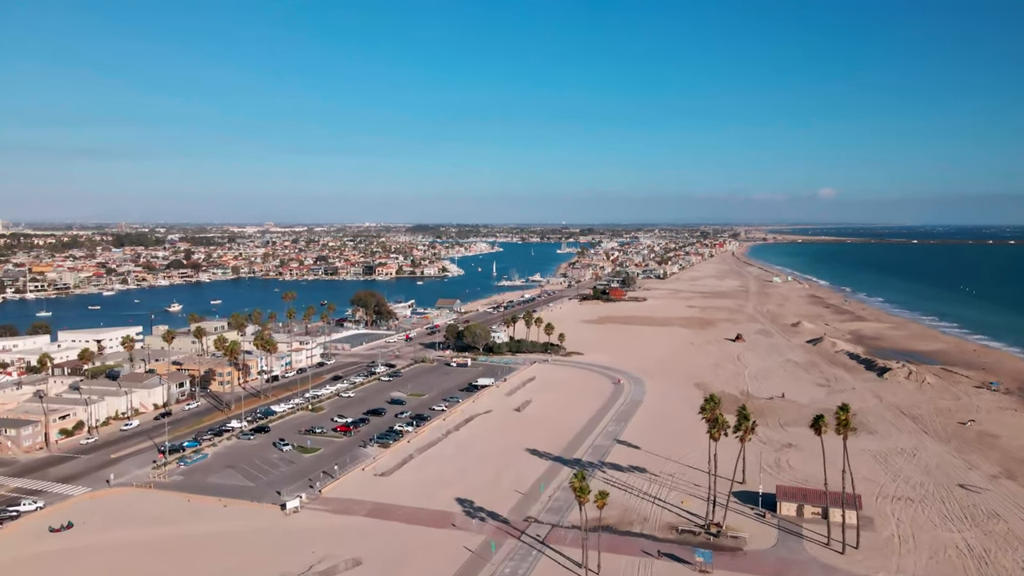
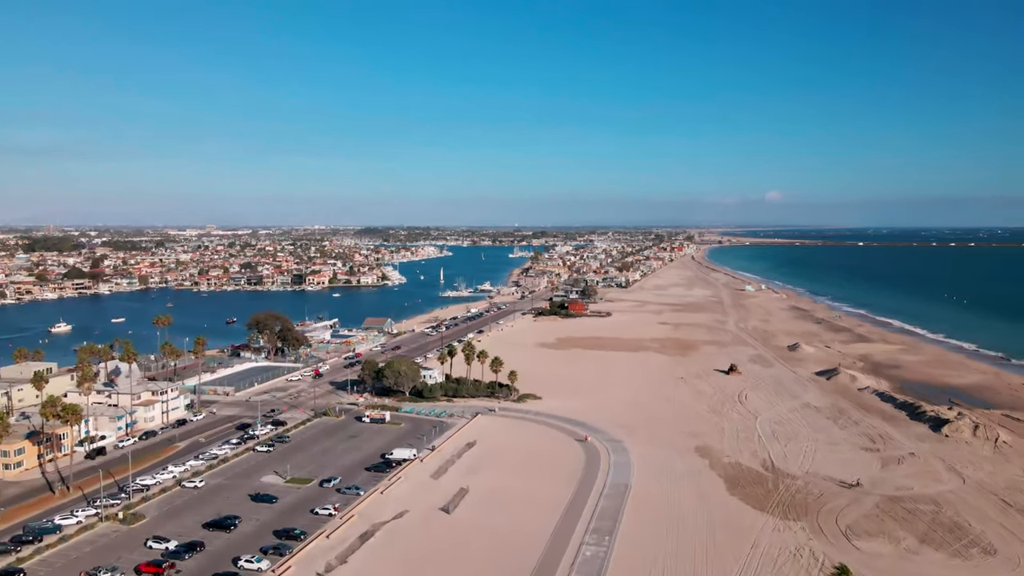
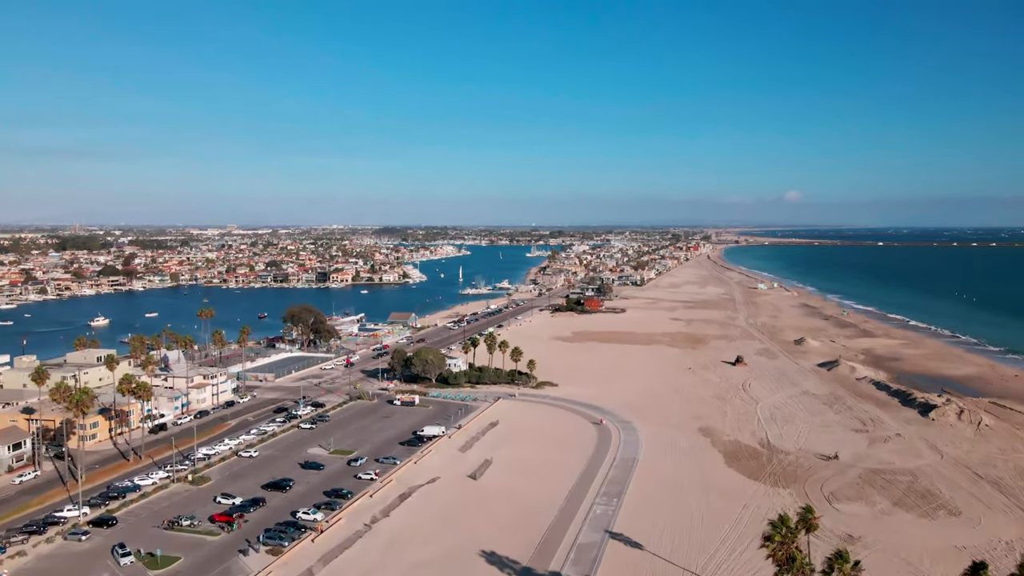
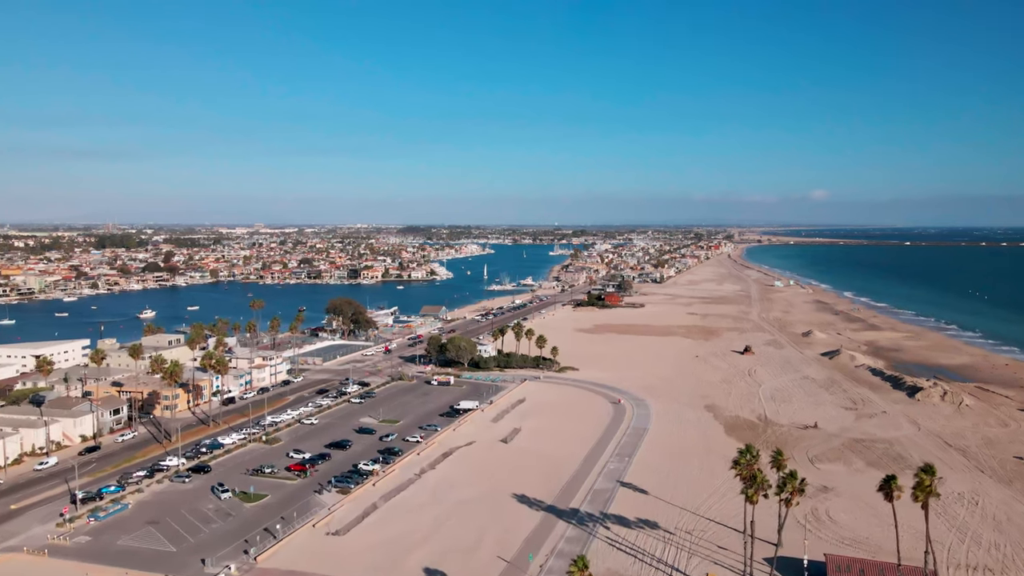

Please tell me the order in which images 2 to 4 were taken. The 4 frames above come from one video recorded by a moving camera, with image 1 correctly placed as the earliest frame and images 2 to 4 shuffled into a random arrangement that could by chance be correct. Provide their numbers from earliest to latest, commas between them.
4, 3, 2
